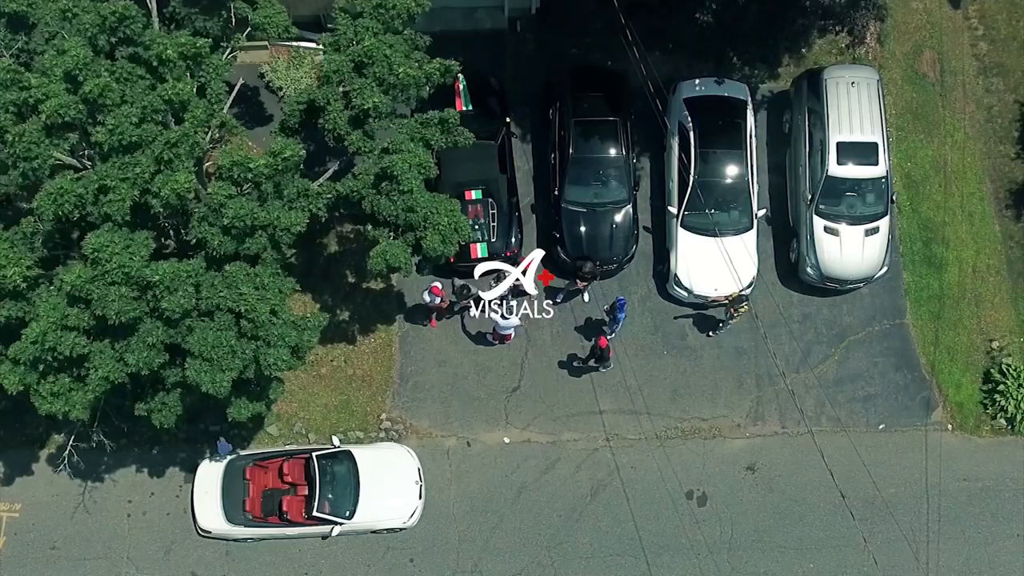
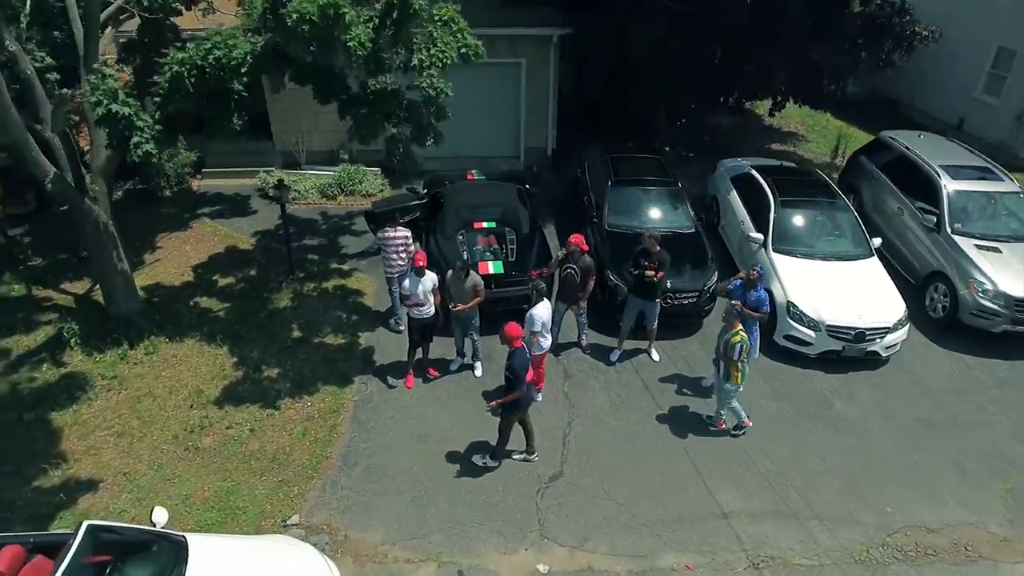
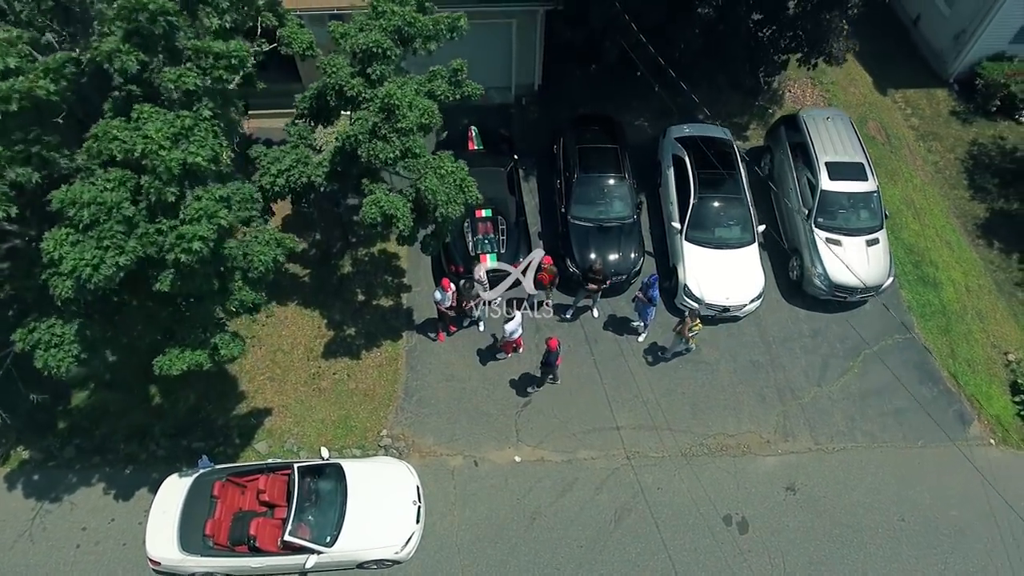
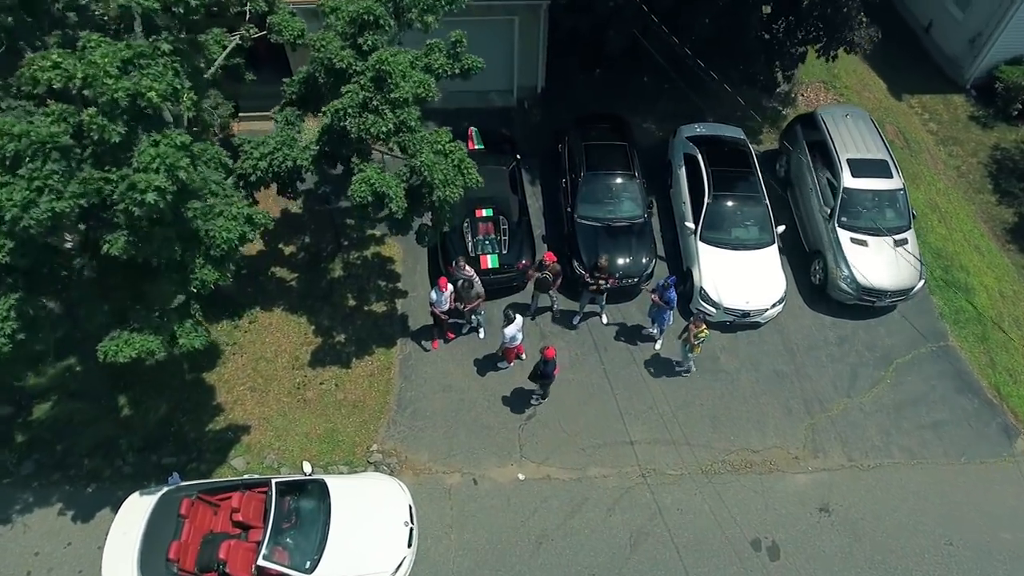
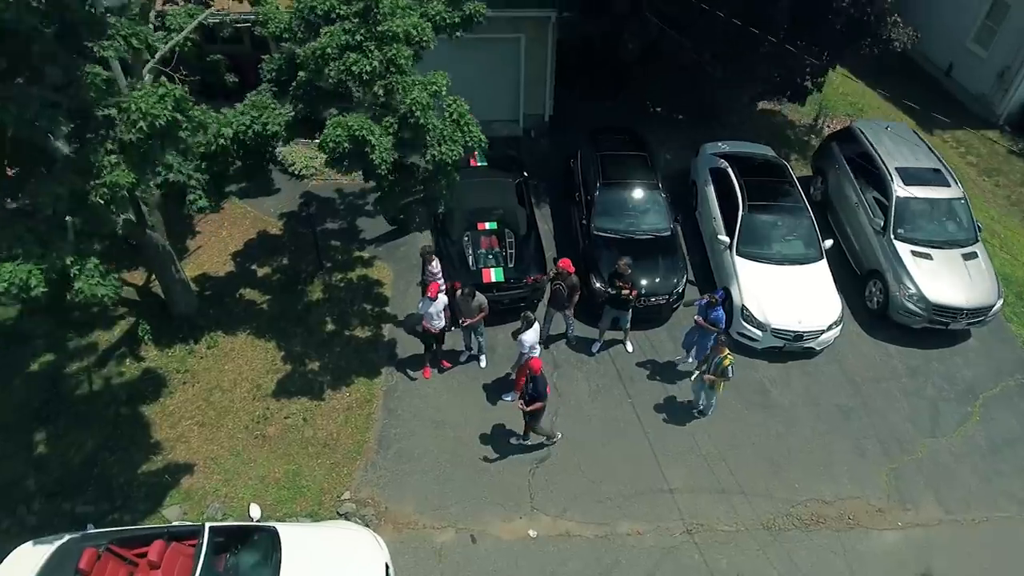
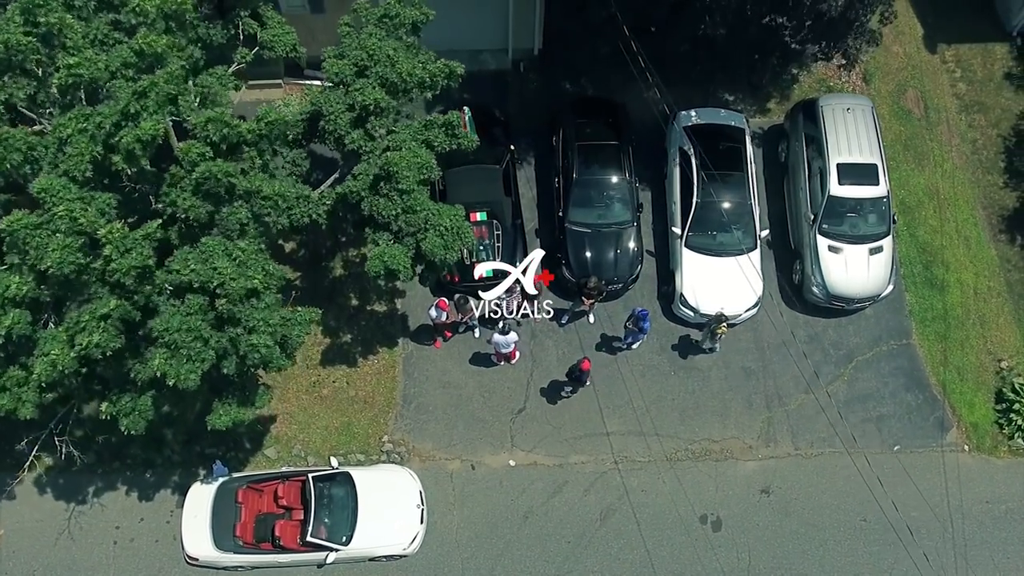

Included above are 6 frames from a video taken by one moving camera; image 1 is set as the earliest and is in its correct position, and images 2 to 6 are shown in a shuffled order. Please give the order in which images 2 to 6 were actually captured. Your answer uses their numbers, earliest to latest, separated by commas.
6, 3, 4, 5, 2
